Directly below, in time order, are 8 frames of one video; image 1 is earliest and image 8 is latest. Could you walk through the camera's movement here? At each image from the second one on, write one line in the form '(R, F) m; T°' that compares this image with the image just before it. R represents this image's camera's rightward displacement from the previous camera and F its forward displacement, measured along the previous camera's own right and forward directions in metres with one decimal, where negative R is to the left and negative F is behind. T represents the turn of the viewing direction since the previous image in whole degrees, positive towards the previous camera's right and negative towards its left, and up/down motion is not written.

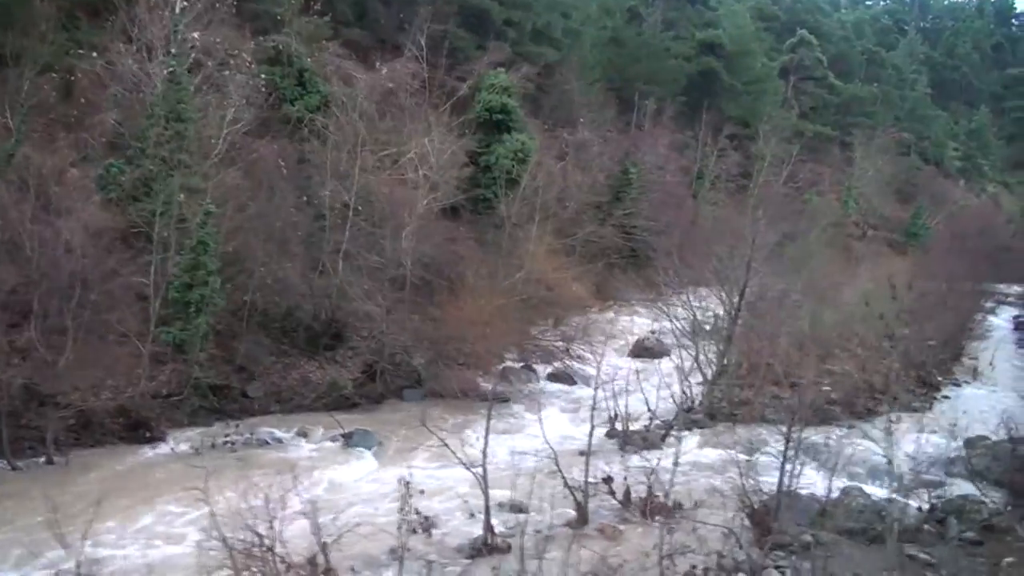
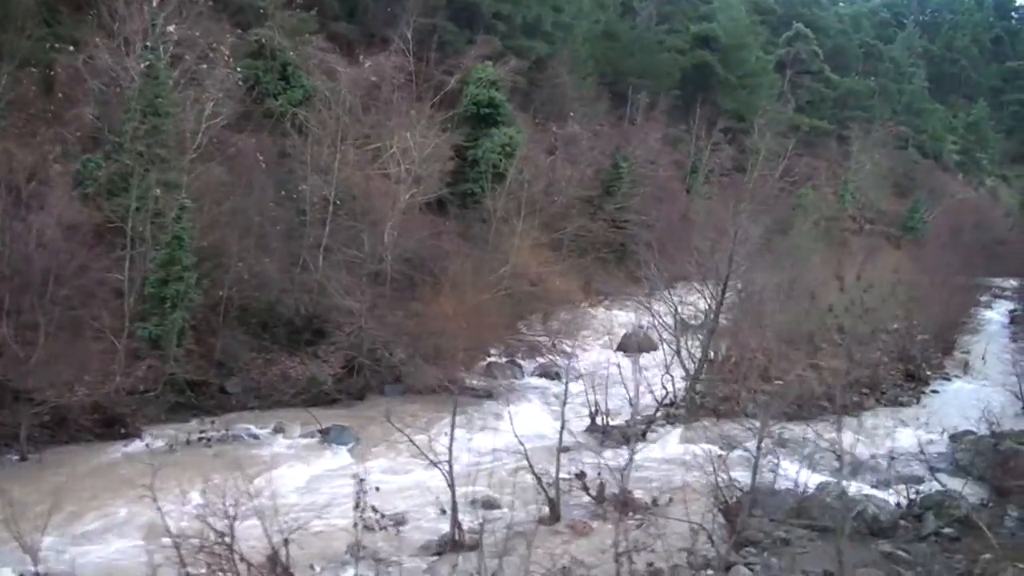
(+0.4, +0.2) m; 0°
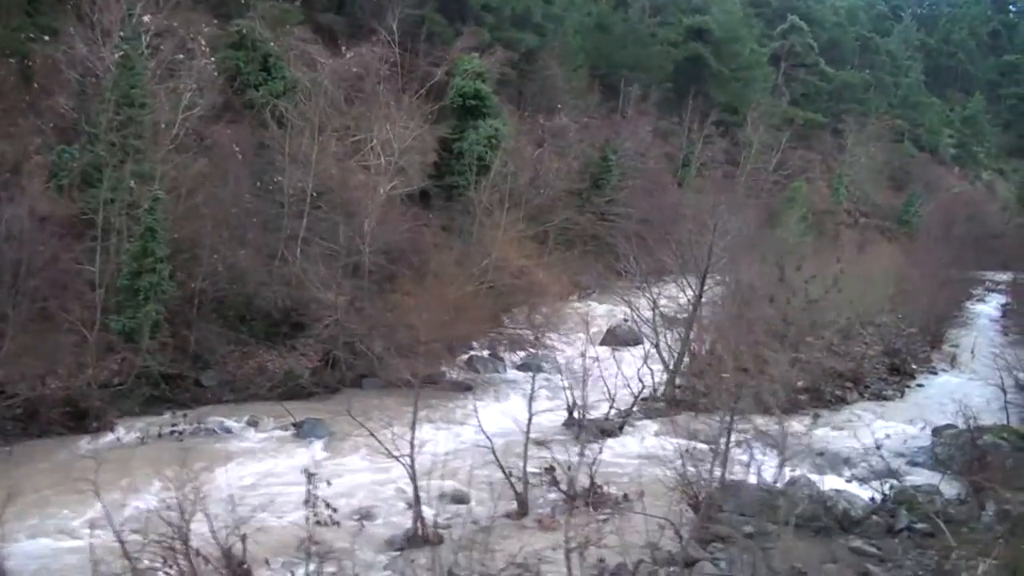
(+0.4, +0.2) m; 0°
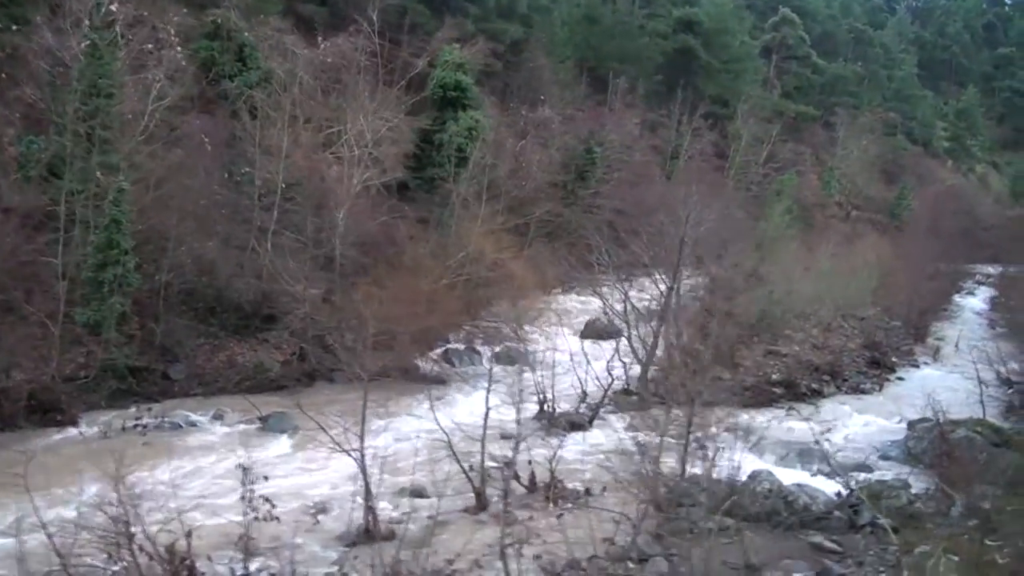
(+0.5, +0.2) m; 0°
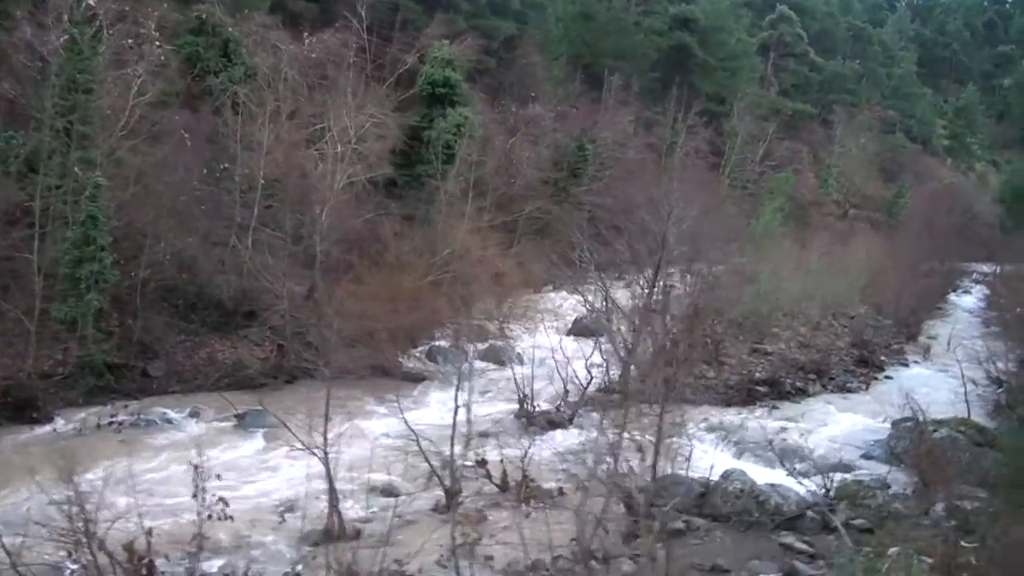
(+0.4, +0.1) m; 0°
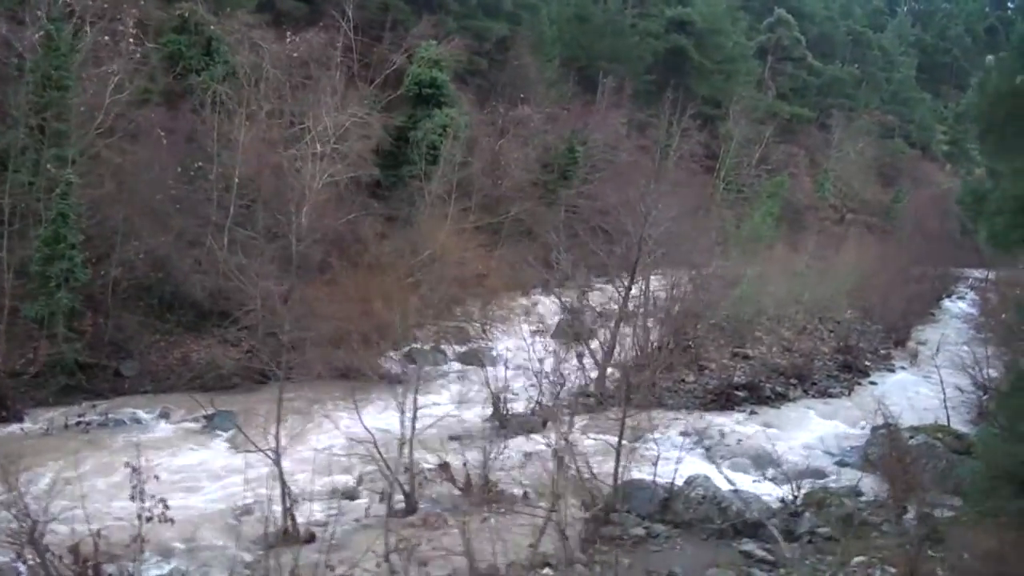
(+0.4, +0.2) m; 0°
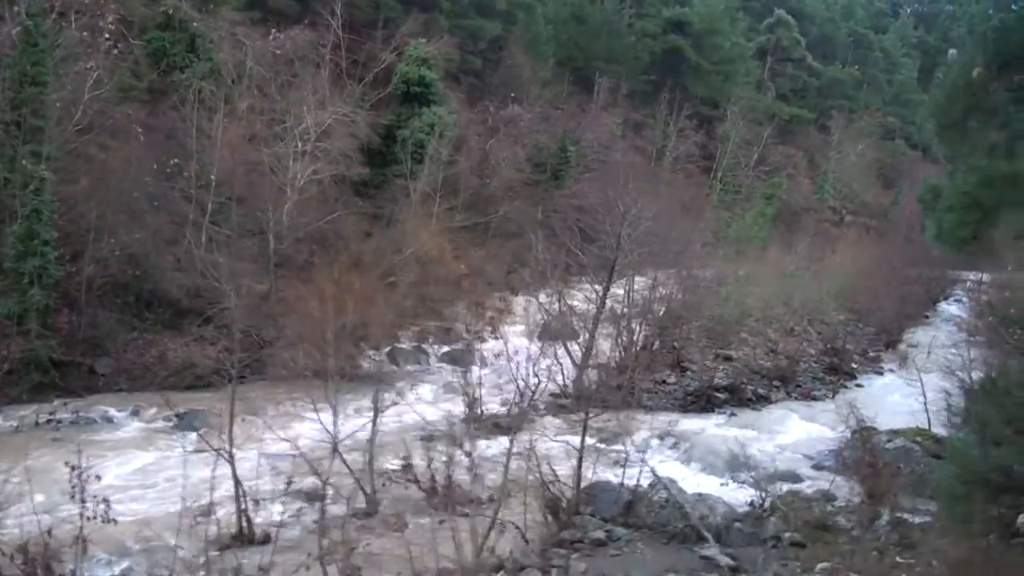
(+0.4, +0.2) m; 0°
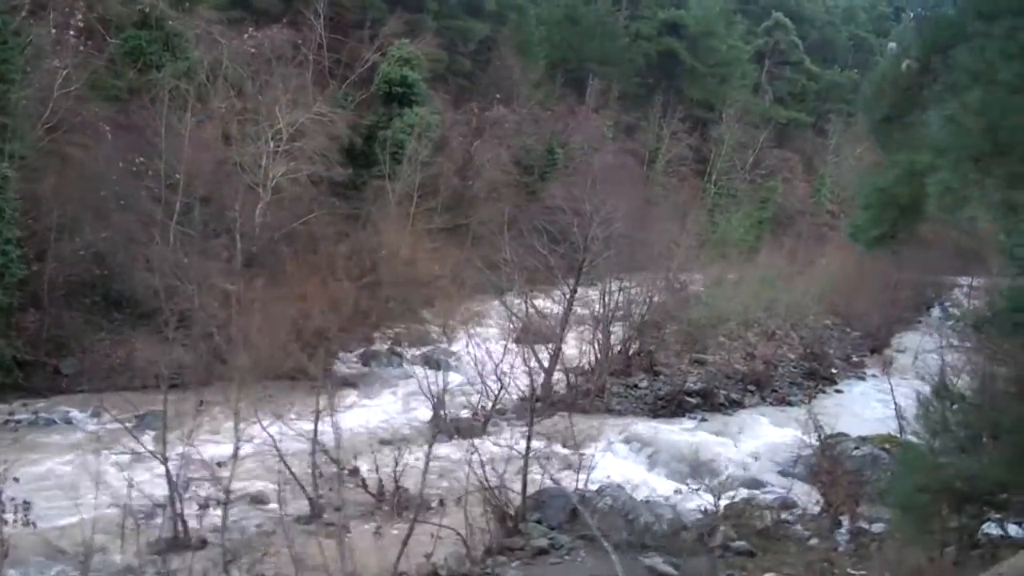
(+0.6, +0.2) m; 0°
